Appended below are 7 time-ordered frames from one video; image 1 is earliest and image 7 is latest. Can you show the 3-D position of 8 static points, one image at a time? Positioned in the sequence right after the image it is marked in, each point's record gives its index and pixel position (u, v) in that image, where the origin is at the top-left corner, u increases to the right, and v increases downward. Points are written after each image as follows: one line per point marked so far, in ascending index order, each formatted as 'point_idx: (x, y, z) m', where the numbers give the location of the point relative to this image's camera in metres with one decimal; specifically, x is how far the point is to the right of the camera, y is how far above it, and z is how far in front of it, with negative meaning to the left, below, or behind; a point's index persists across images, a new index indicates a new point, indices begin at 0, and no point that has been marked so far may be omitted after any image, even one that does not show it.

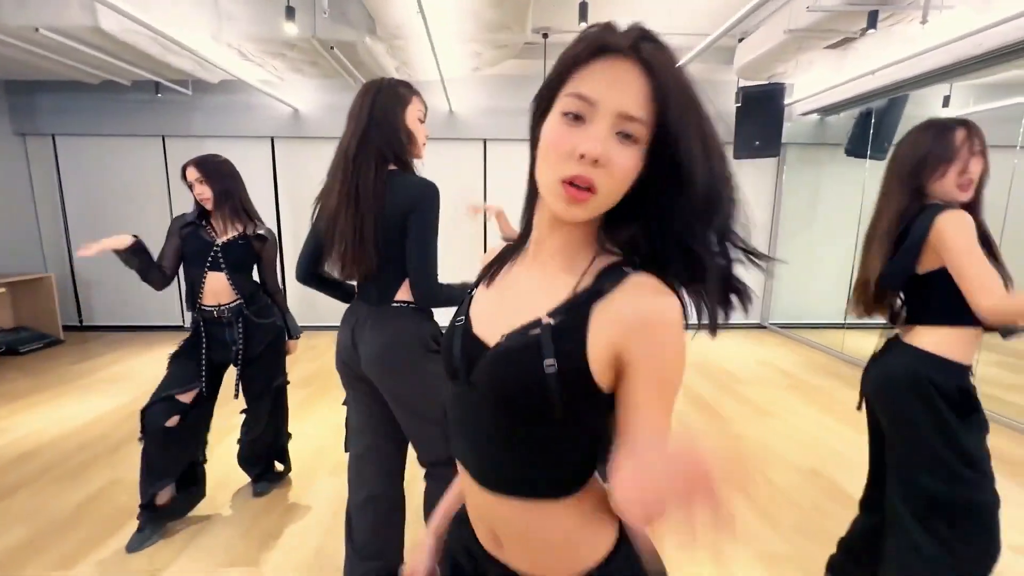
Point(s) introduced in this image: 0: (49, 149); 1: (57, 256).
0: (-5.3, +1.6, +5.1) m
1: (-5.4, +0.4, +5.3) m
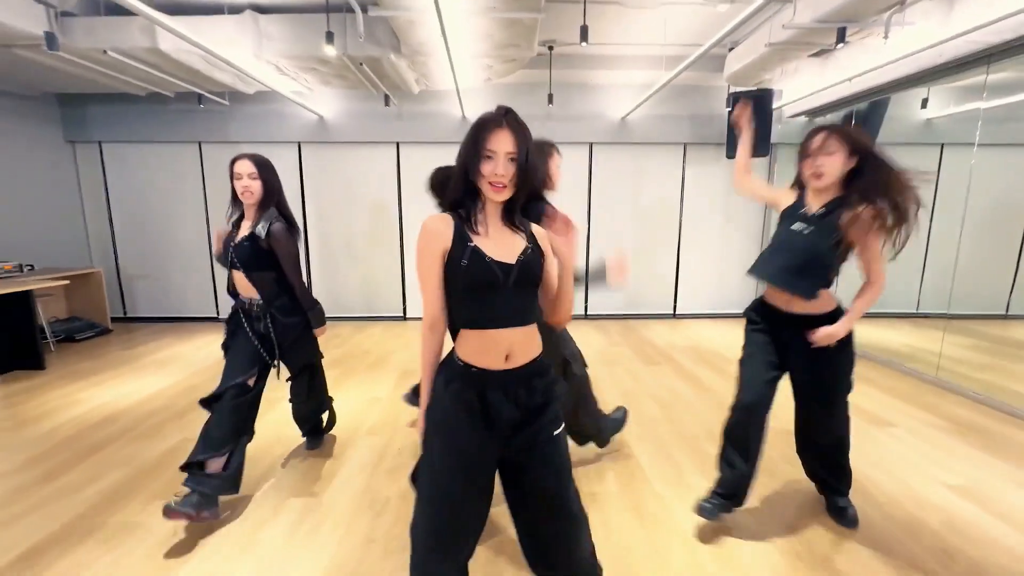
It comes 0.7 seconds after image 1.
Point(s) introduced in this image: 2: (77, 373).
0: (-5.2, +1.7, +5.6) m
1: (-5.3, +0.4, +5.8) m
2: (-3.9, -0.8, +4.0) m
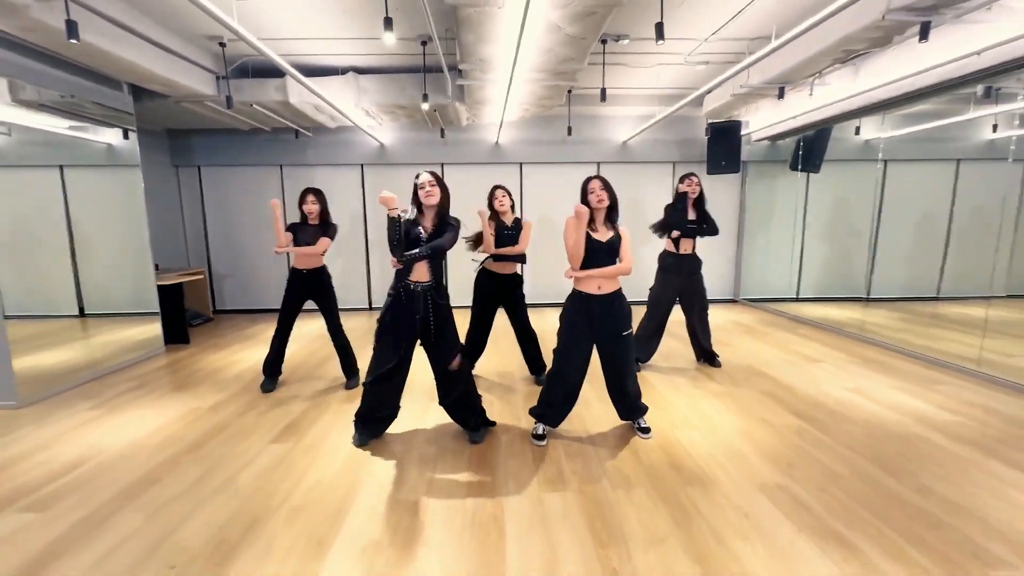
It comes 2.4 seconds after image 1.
0: (-4.8, +1.7, +6.8) m
1: (-4.9, +0.5, +7.0) m
2: (-3.5, -0.7, +5.3) m
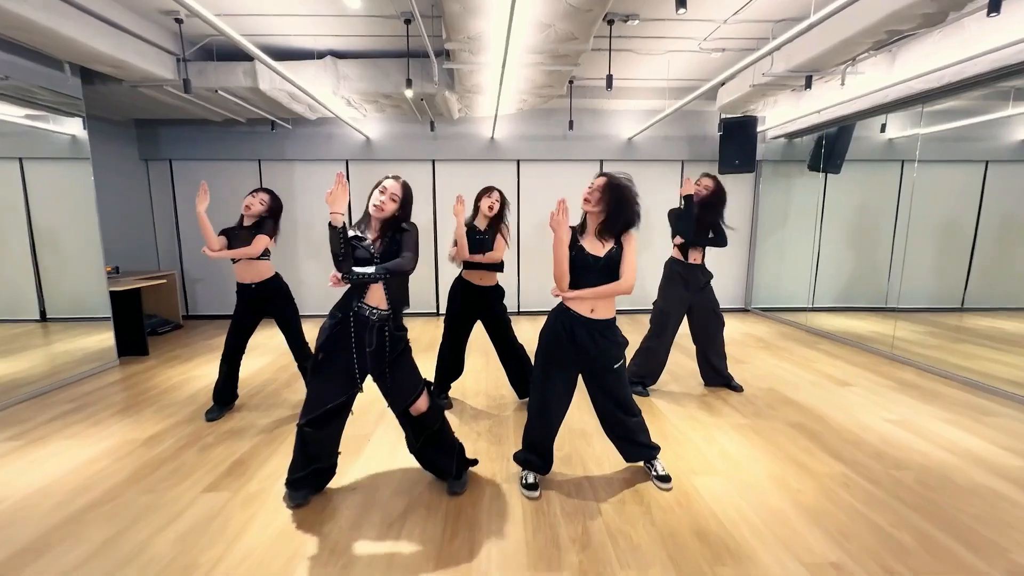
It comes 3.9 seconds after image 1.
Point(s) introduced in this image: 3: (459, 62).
0: (-4.9, +1.7, +6.3) m
1: (-5.0, +0.4, +6.5) m
2: (-3.6, -0.8, +4.8) m
3: (-0.5, +1.9, +3.8) m
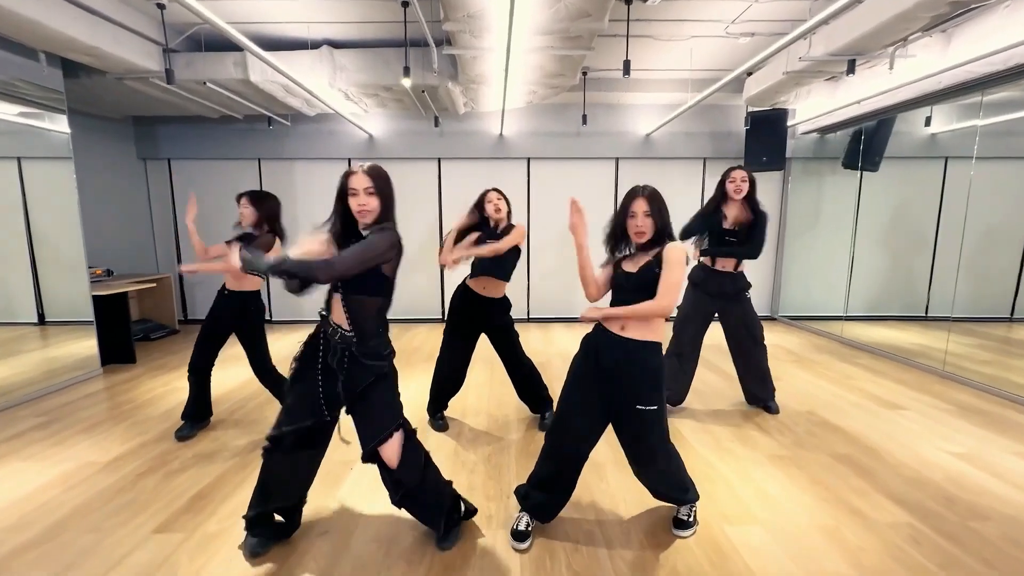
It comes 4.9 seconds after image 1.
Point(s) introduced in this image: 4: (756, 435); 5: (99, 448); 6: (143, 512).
0: (-4.8, +1.6, +6.1) m
1: (-4.9, +0.4, +6.3) m
2: (-3.5, -0.8, +4.5) m
3: (-0.4, +1.9, +3.5) m
4: (+1.7, -1.0, +3.0) m
5: (-2.7, -1.0, +2.9) m
6: (-1.8, -1.1, +2.2) m
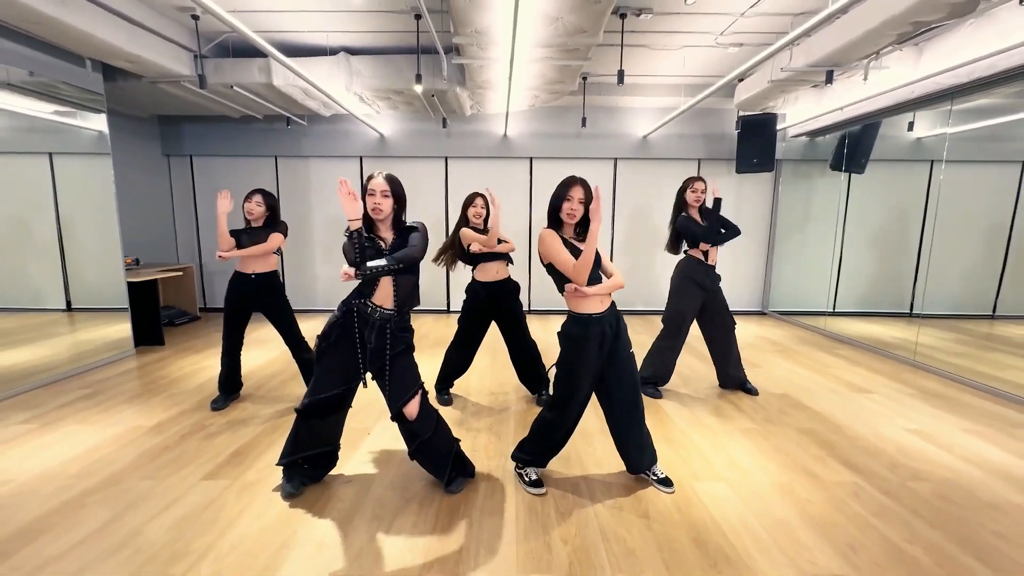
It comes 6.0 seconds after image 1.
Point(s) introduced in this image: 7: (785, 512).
0: (-4.7, +1.8, +6.5) m
1: (-4.8, +0.5, +6.7) m
2: (-3.5, -0.7, +4.9) m
3: (-0.4, +2.0, +3.8) m
4: (+1.6, -0.9, +3.3) m
5: (-2.7, -0.9, +3.2) m
6: (-1.9, -1.0, +2.6) m
7: (+1.4, -1.1, +2.2) m
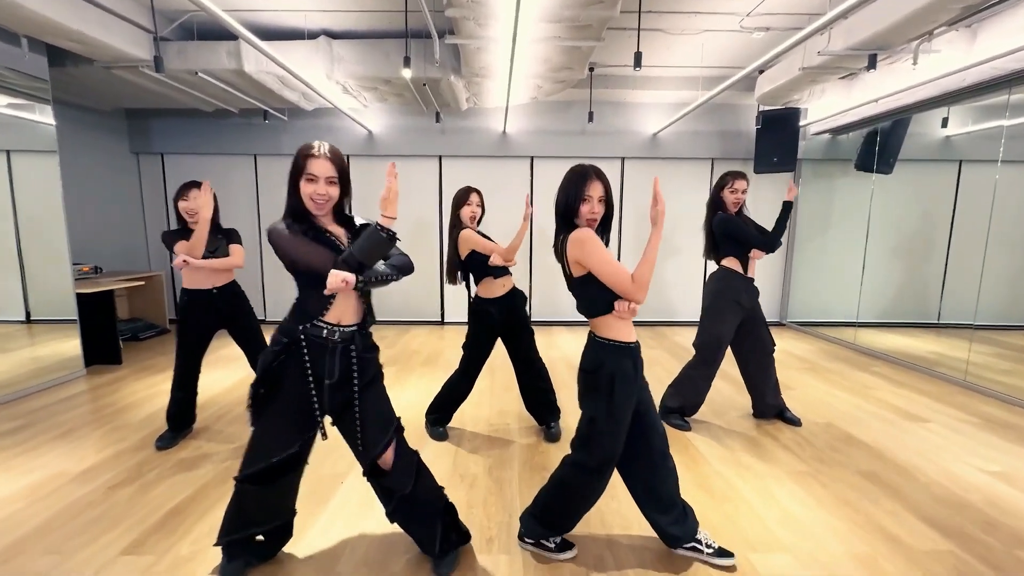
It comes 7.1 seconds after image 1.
0: (-4.7, +1.6, +6.0) m
1: (-4.8, +0.4, +6.1) m
2: (-3.5, -0.8, +4.3) m
3: (-0.4, +1.9, +3.3) m
4: (+1.7, -1.0, +2.8) m
5: (-2.7, -1.0, +2.7) m
6: (-1.8, -1.1, +2.0) m
7: (+1.4, -1.2, +1.7) m
